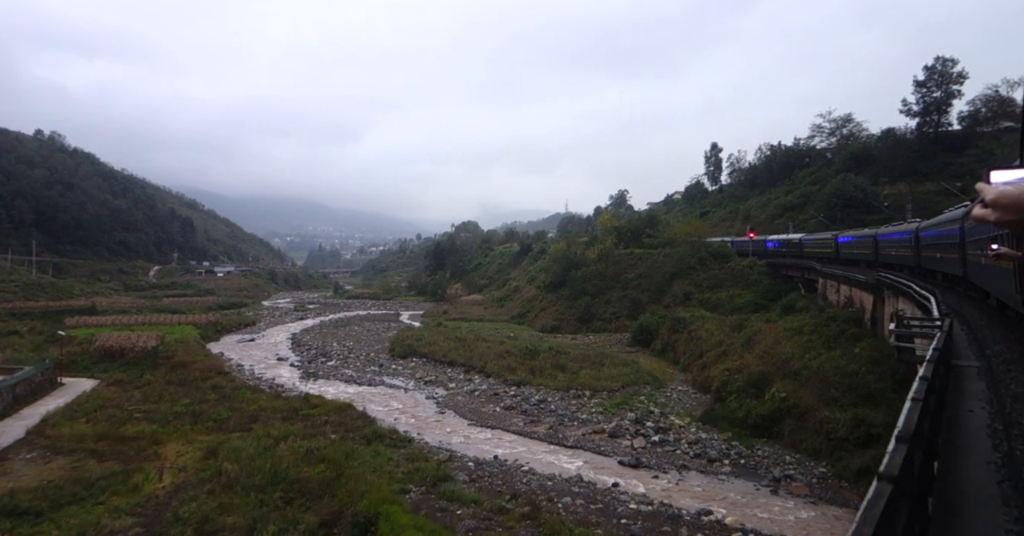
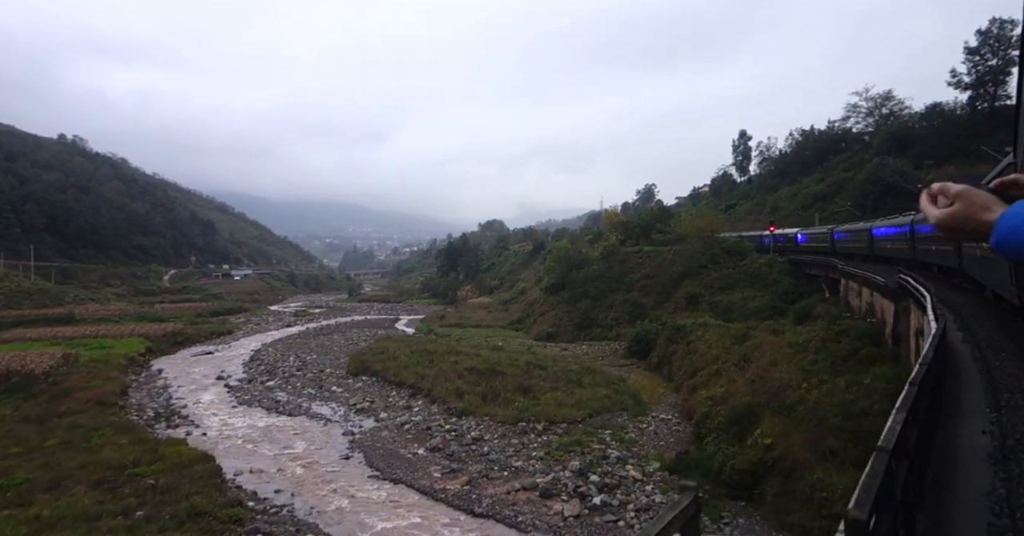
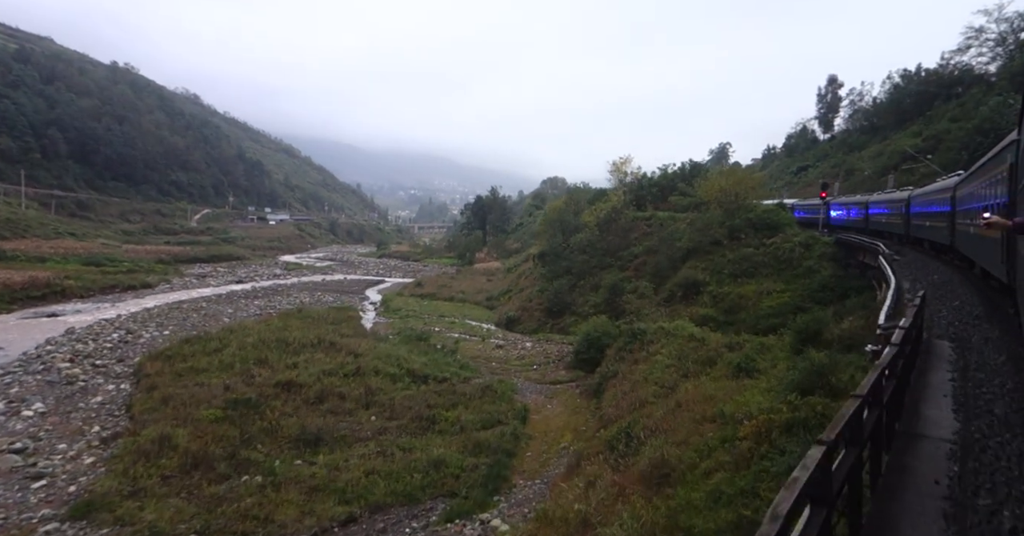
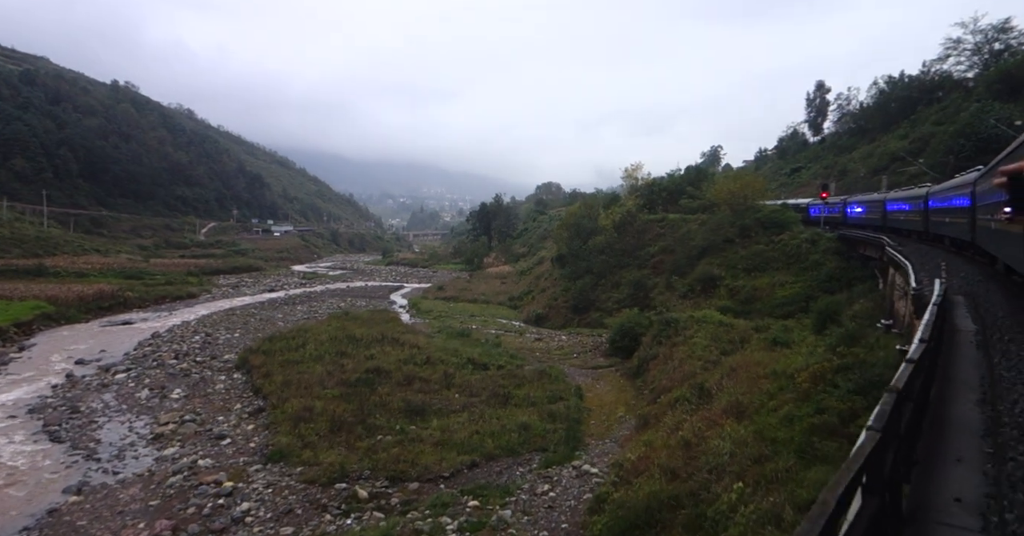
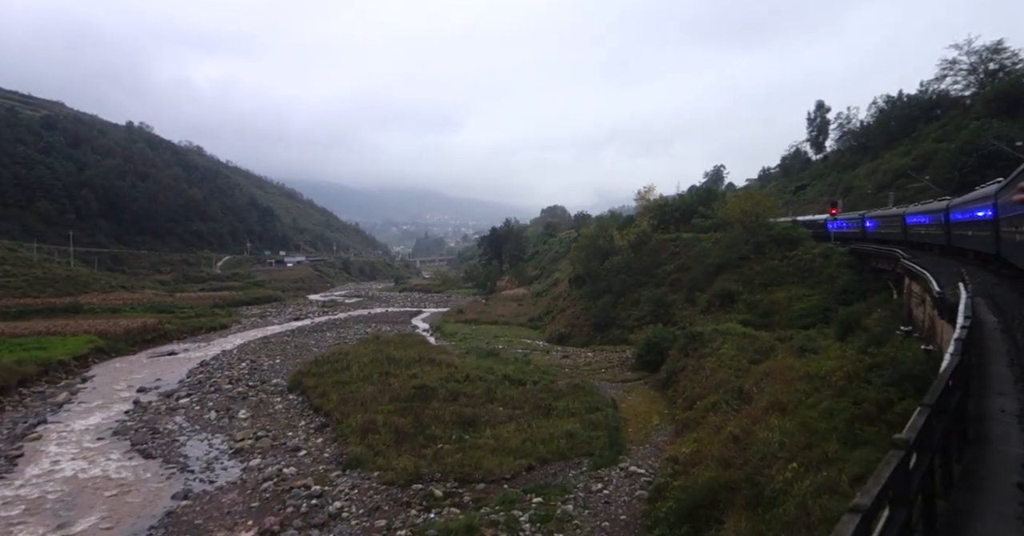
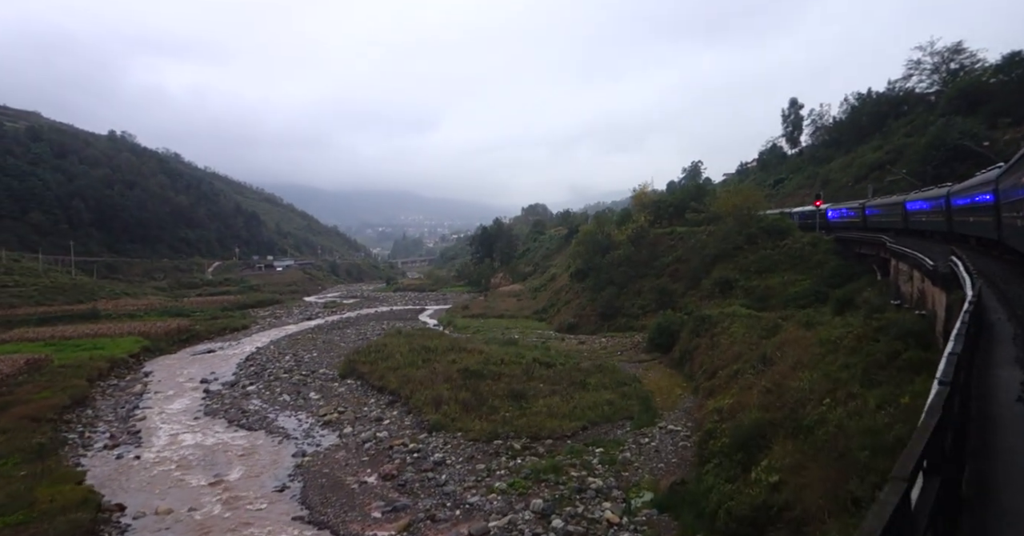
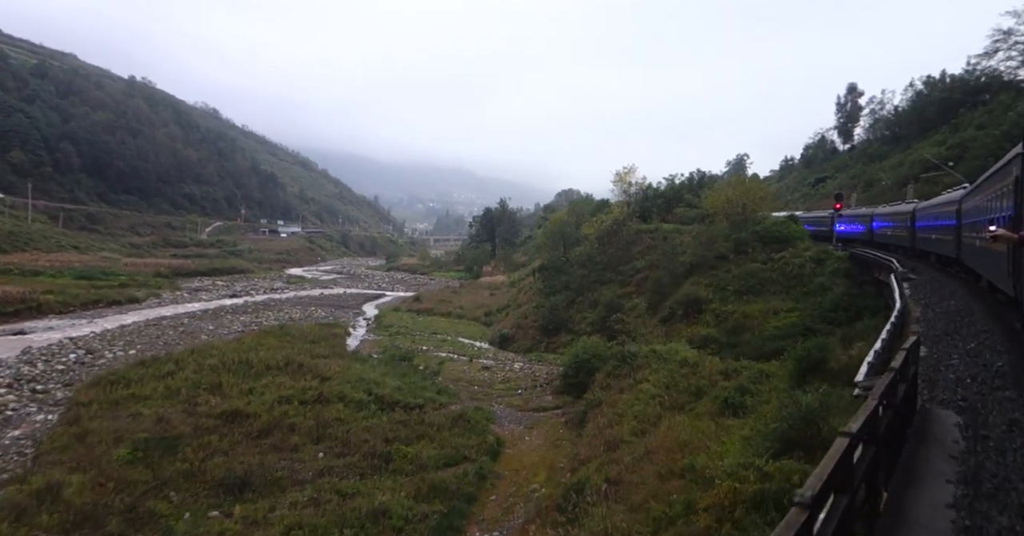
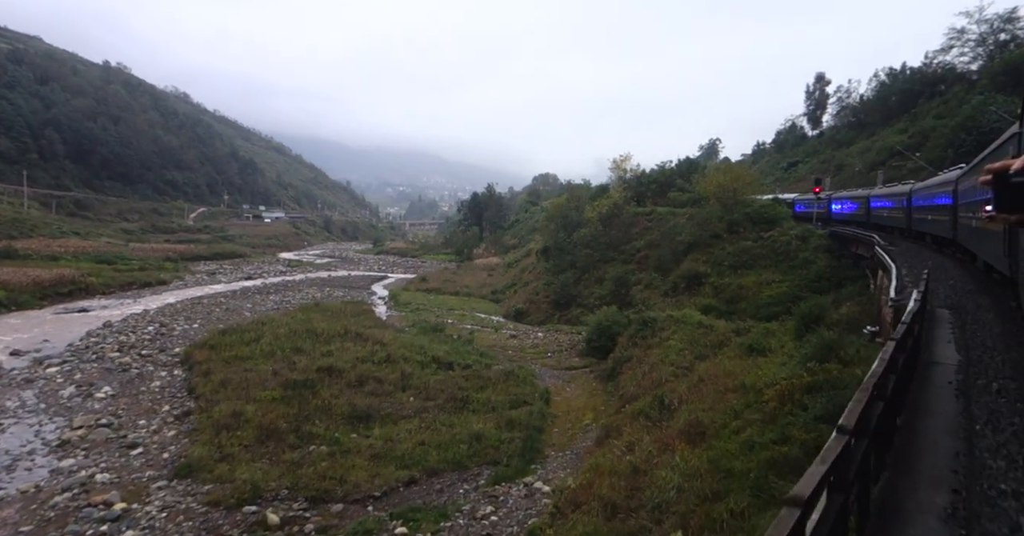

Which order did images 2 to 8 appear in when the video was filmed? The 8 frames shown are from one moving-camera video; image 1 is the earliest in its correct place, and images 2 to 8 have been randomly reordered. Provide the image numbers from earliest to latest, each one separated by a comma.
2, 6, 5, 4, 8, 3, 7
